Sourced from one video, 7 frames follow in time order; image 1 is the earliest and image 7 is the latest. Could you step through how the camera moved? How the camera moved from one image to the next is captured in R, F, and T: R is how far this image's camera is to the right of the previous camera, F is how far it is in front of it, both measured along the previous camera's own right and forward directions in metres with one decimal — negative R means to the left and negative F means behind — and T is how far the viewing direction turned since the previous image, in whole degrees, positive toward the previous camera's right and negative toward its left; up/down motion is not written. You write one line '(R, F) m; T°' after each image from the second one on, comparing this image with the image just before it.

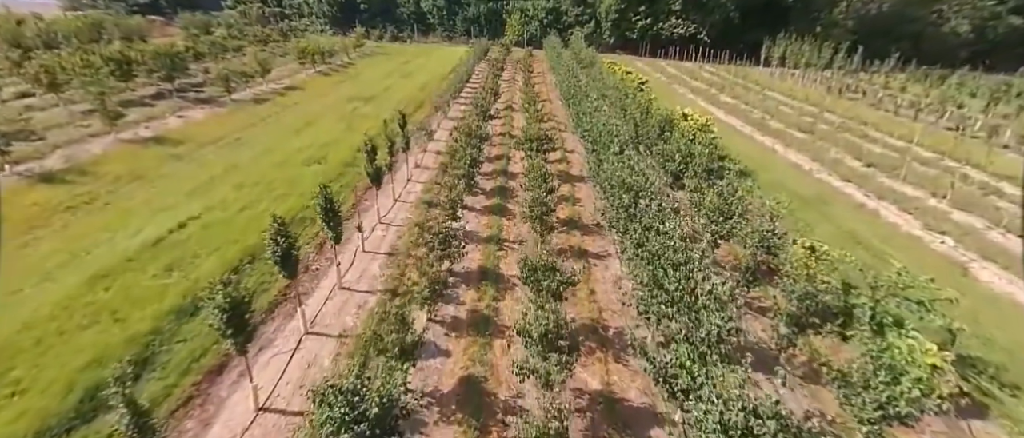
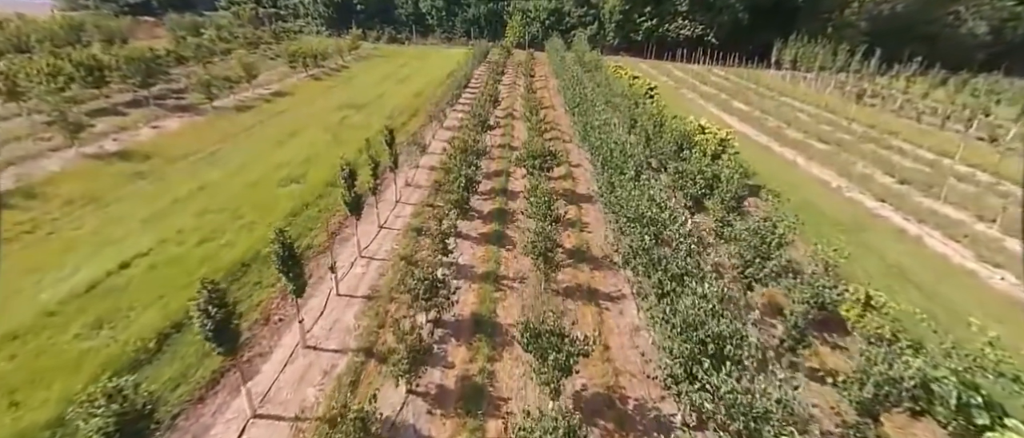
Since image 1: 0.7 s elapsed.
(+0.1, +2.0) m; 0°
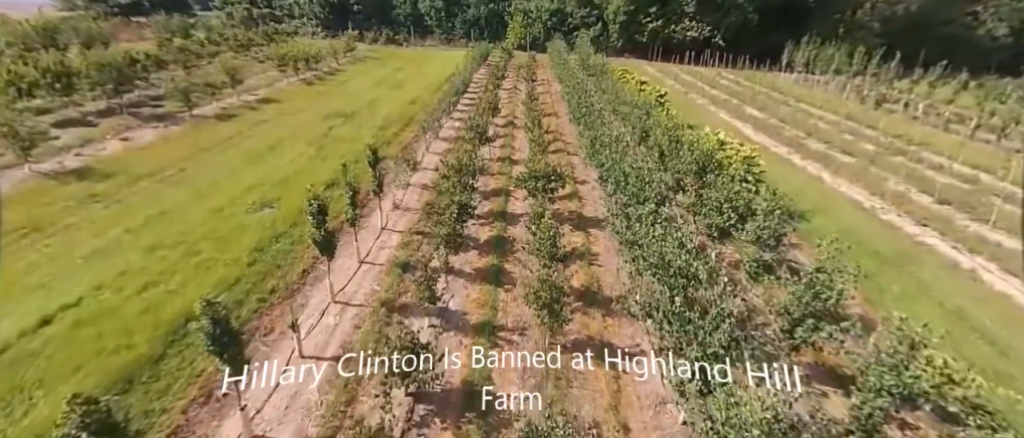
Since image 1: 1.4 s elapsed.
(+0.1, +2.0) m; 0°
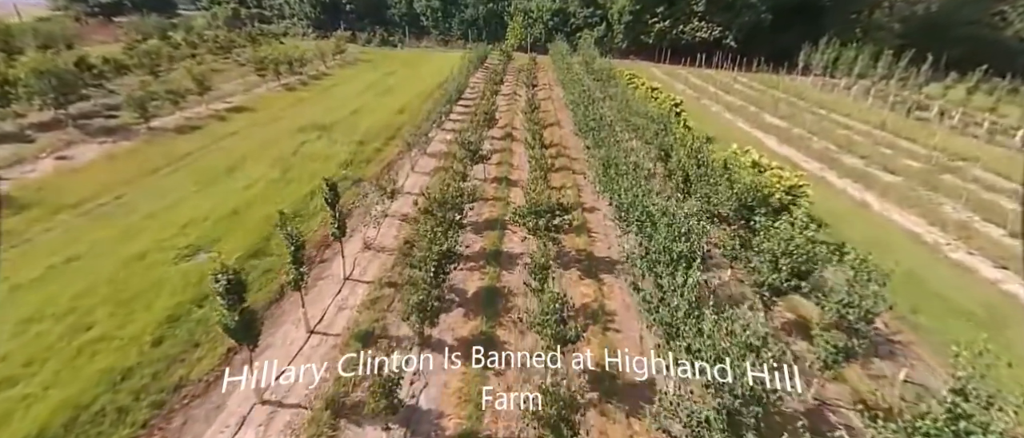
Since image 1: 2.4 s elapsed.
(+0.2, +3.2) m; 0°
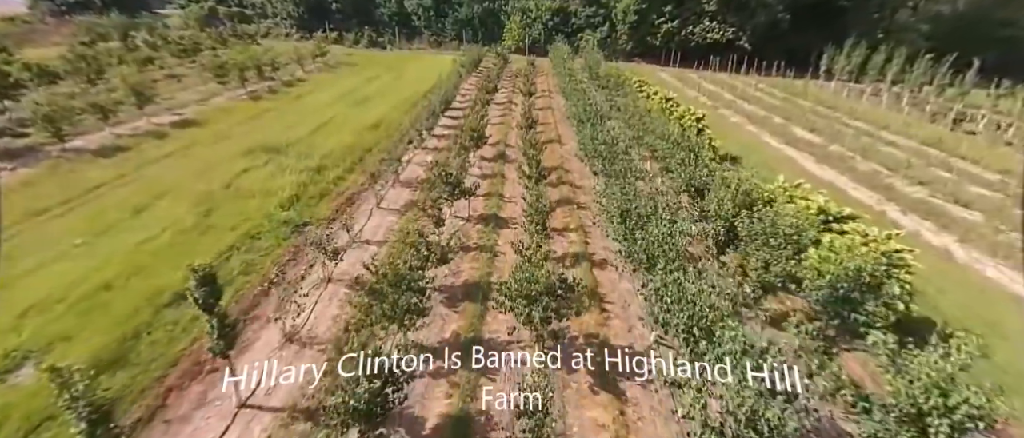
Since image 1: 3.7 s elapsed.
(+0.4, +4.3) m; 0°
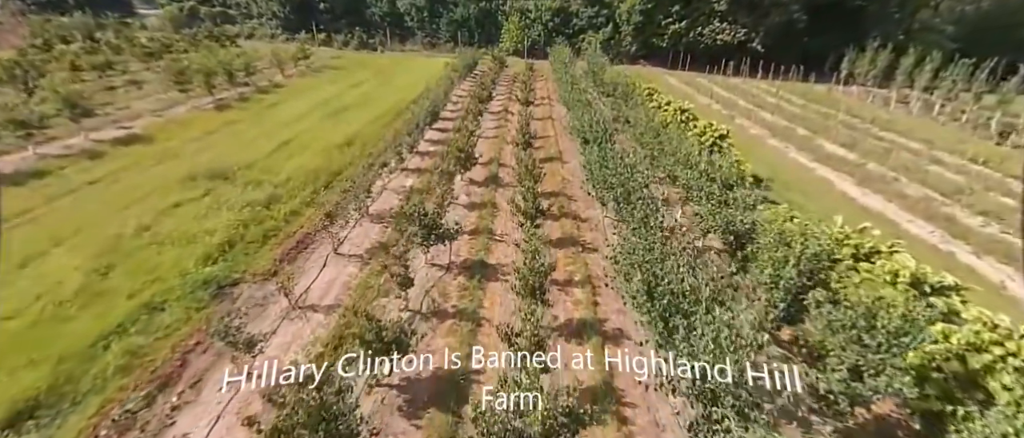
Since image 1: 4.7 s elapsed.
(+0.3, +3.4) m; 0°
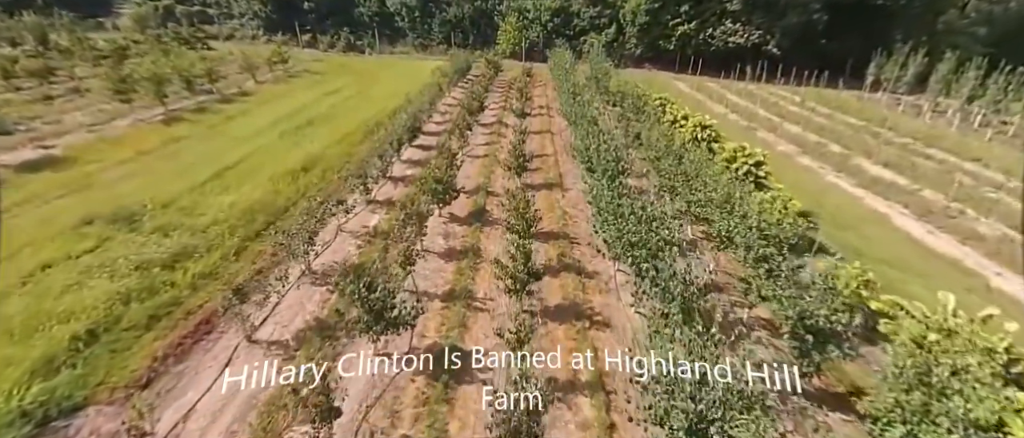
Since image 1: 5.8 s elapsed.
(+0.4, +3.8) m; 0°
